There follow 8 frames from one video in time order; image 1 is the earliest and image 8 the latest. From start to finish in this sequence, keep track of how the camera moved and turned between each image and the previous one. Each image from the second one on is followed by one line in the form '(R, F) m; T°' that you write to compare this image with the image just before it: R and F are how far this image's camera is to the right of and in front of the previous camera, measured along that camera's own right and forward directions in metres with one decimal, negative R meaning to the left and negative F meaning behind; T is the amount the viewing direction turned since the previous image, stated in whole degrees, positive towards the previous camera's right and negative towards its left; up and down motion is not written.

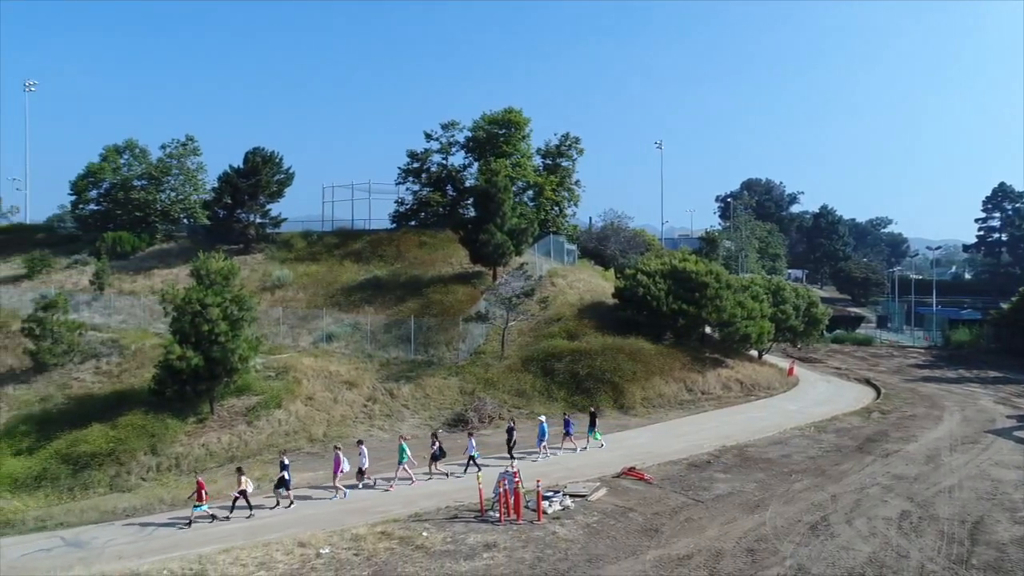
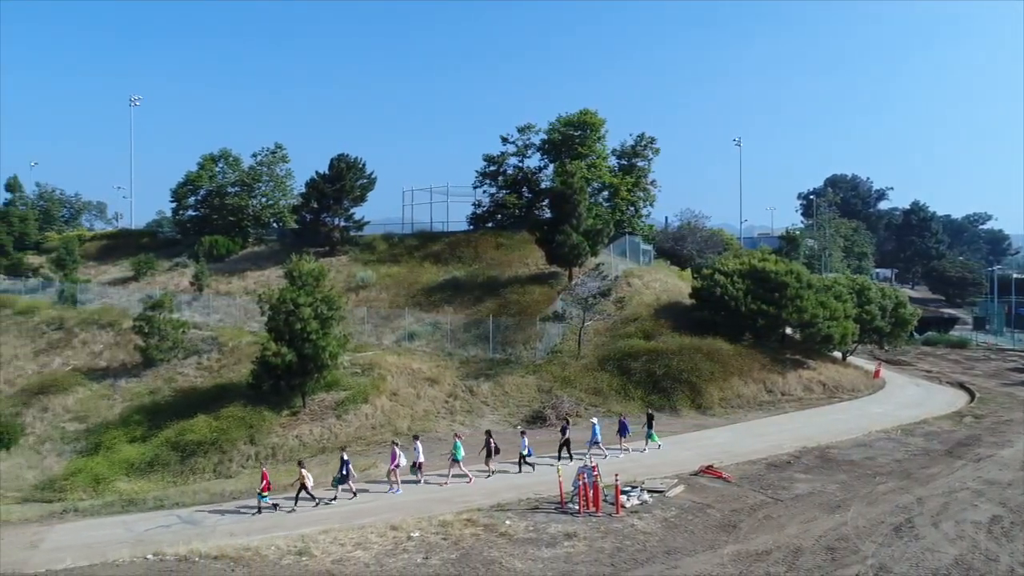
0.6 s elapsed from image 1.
(-0.1, -0.6) m; -6°
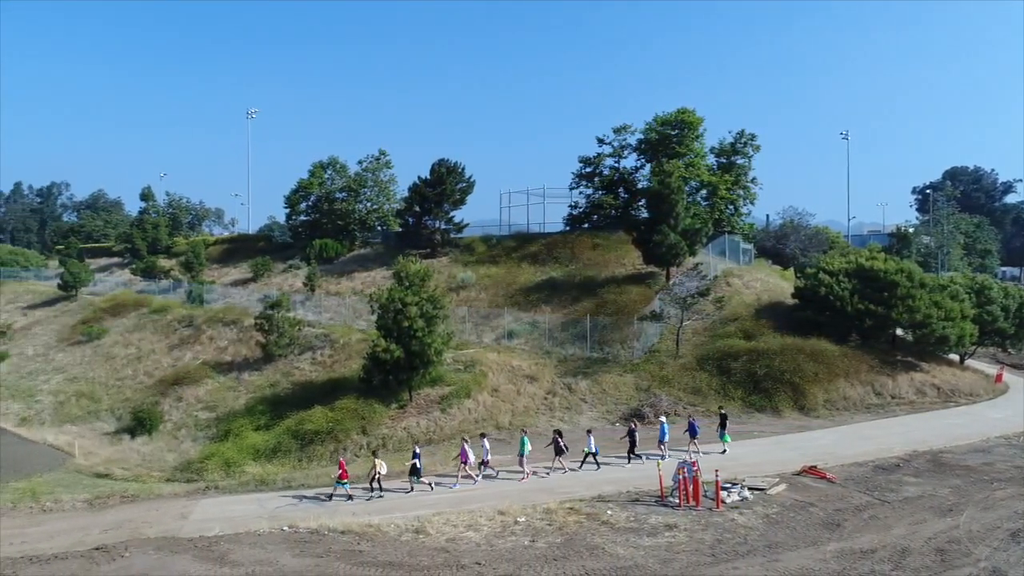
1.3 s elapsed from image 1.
(-0.1, -0.7) m; -8°
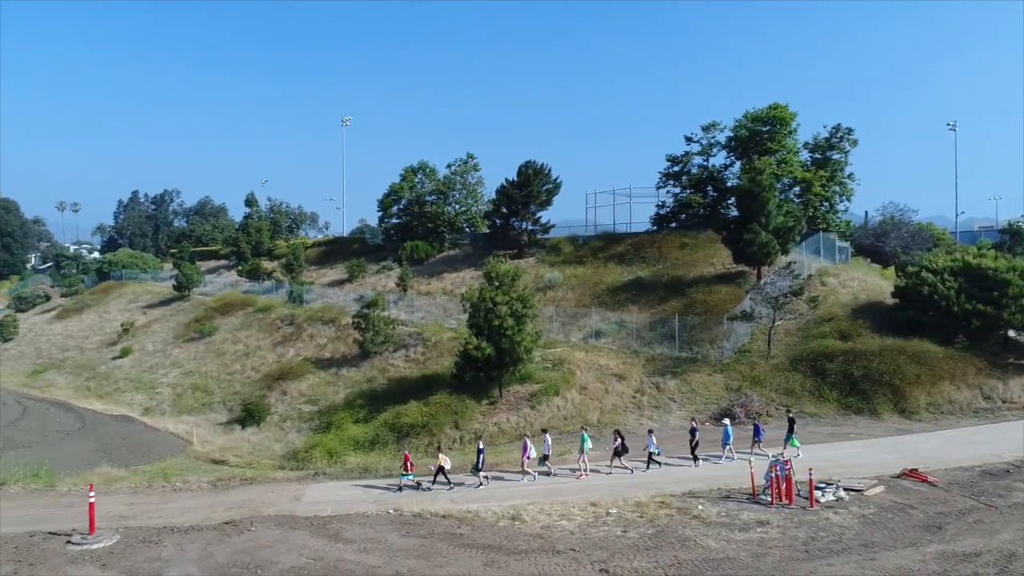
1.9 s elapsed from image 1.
(-0.1, -0.6) m; -7°
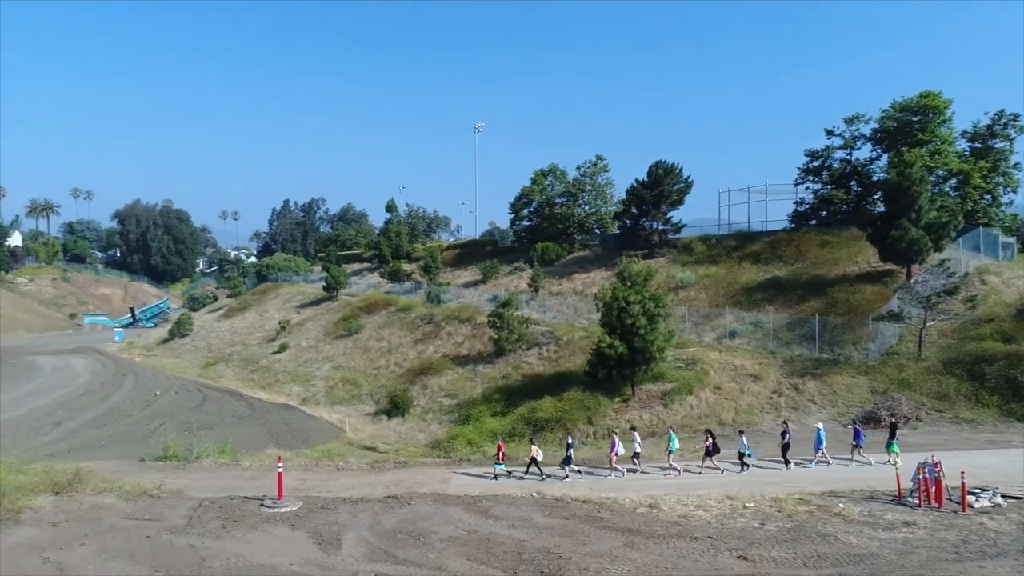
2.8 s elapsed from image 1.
(-0.2, -0.9) m; -10°
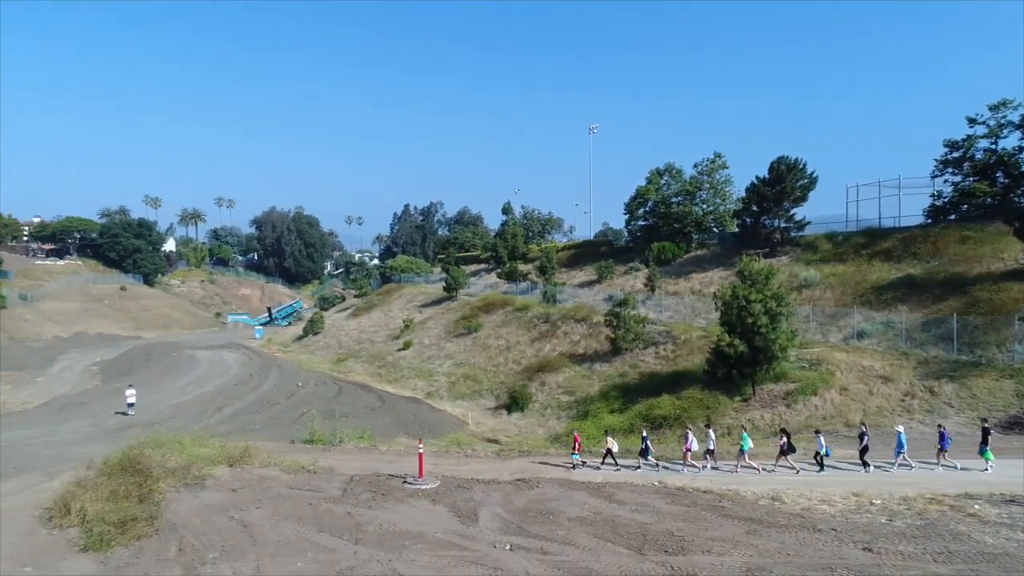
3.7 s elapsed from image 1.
(-0.2, -1.0) m; -9°
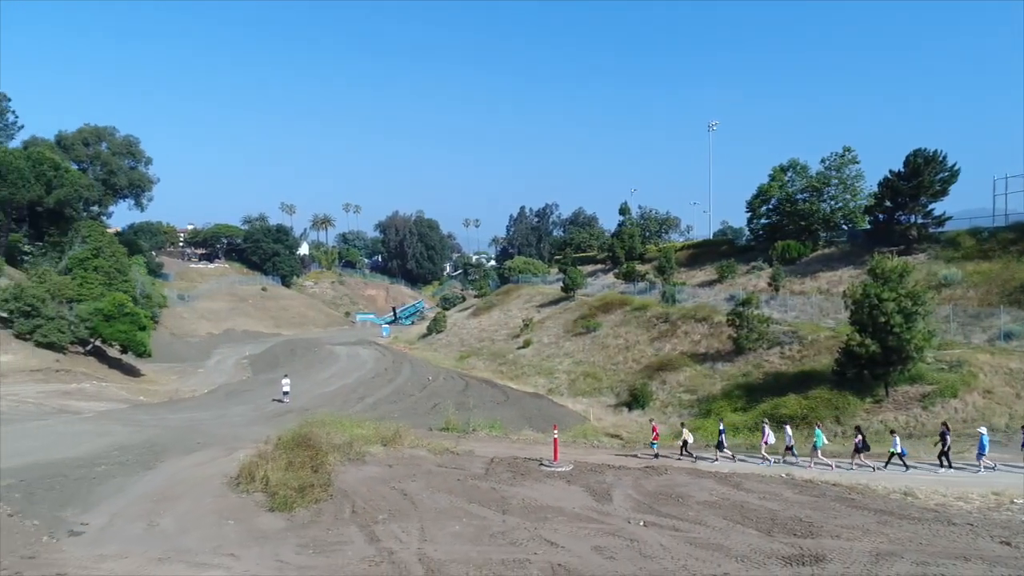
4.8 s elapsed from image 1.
(-0.4, -1.3) m; -9°
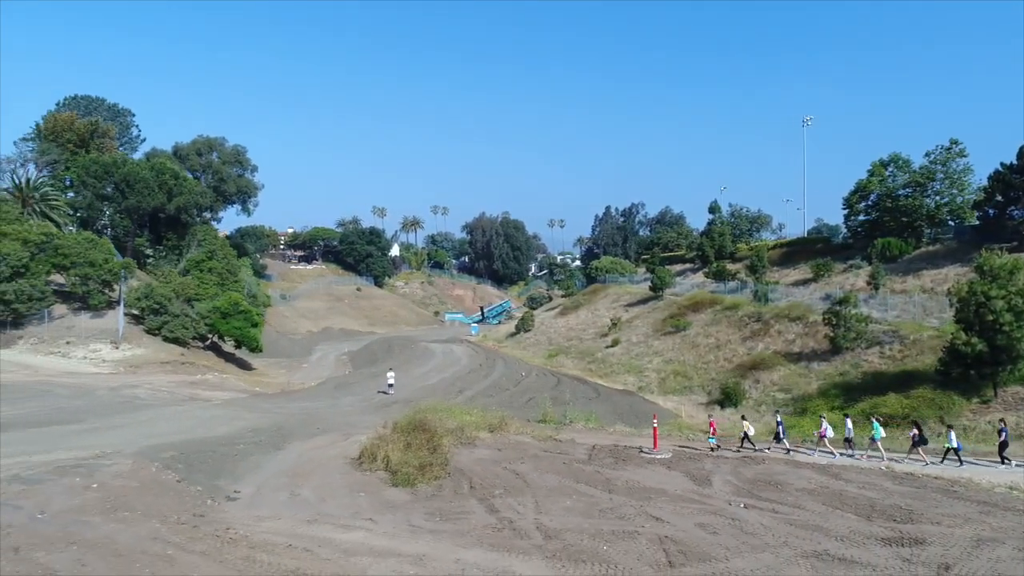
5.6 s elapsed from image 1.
(-0.5, -1.3) m; -7°
